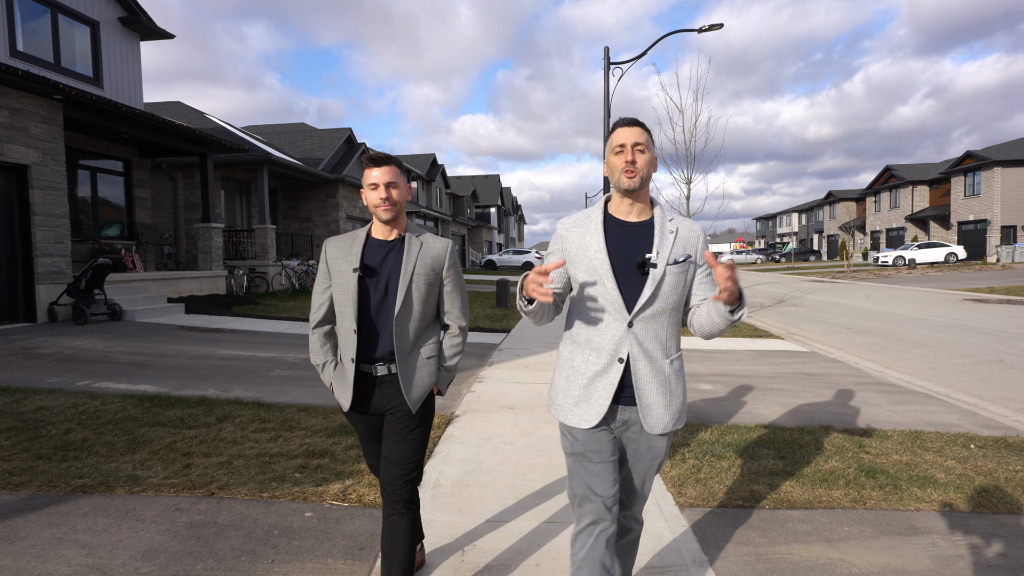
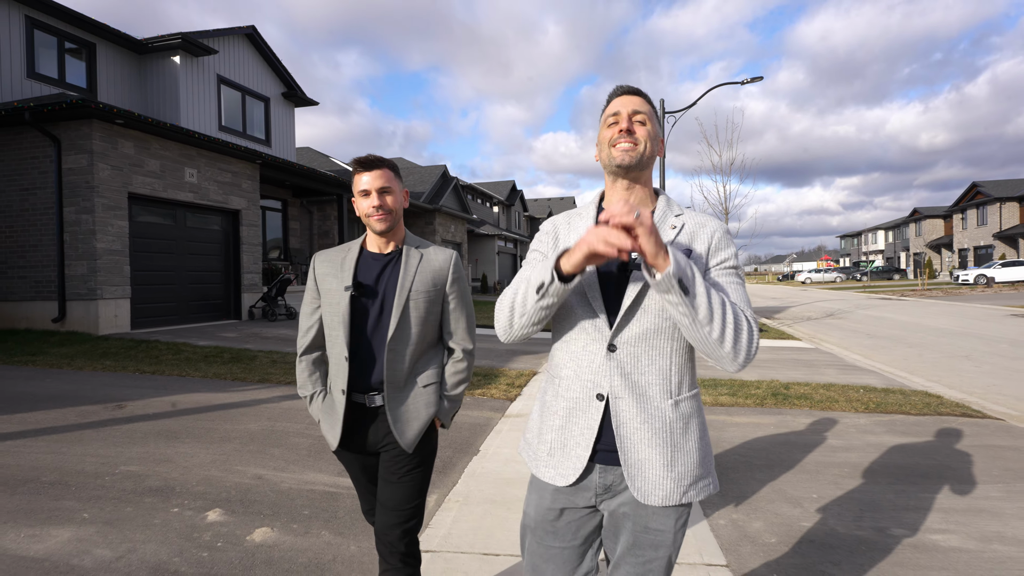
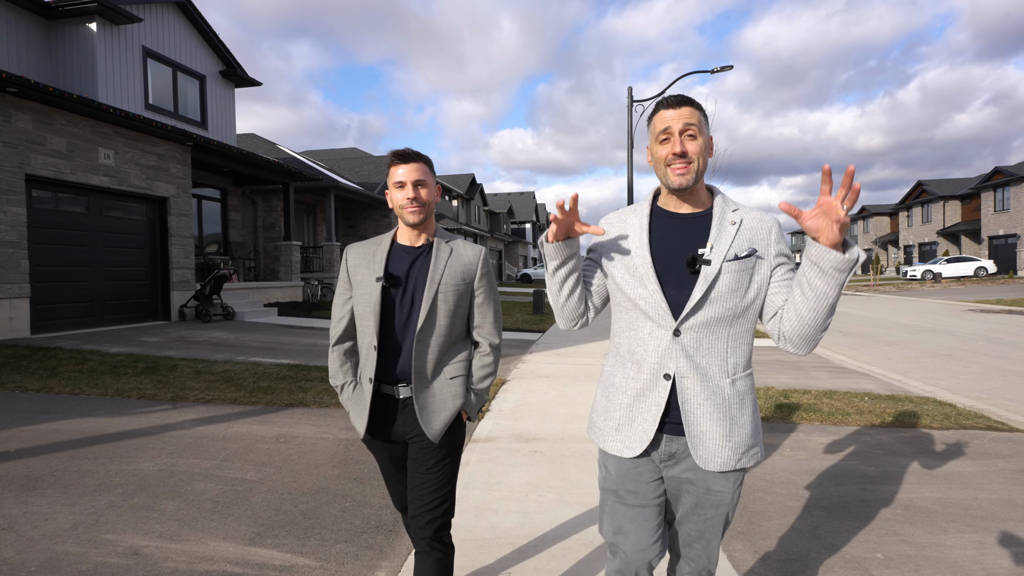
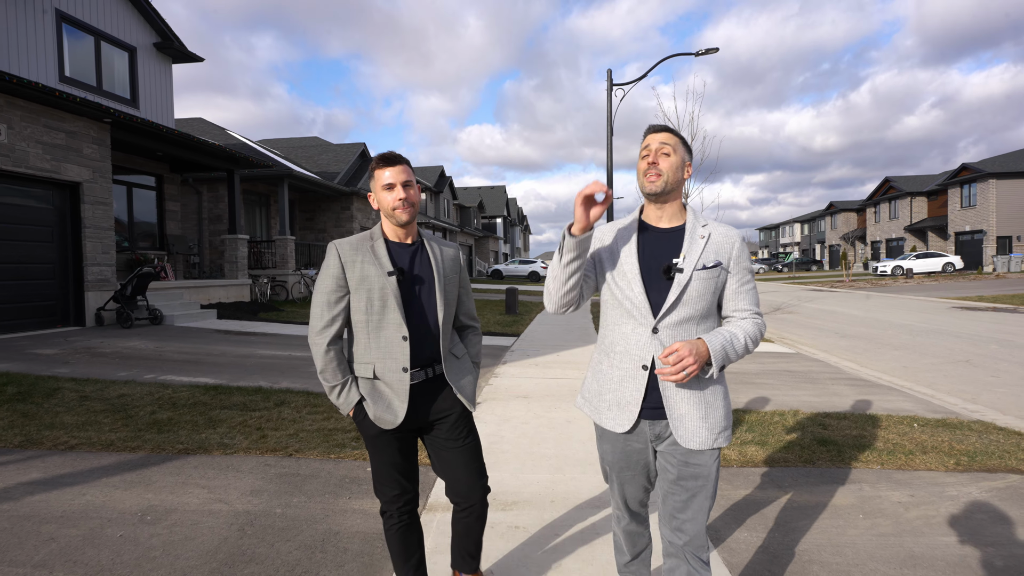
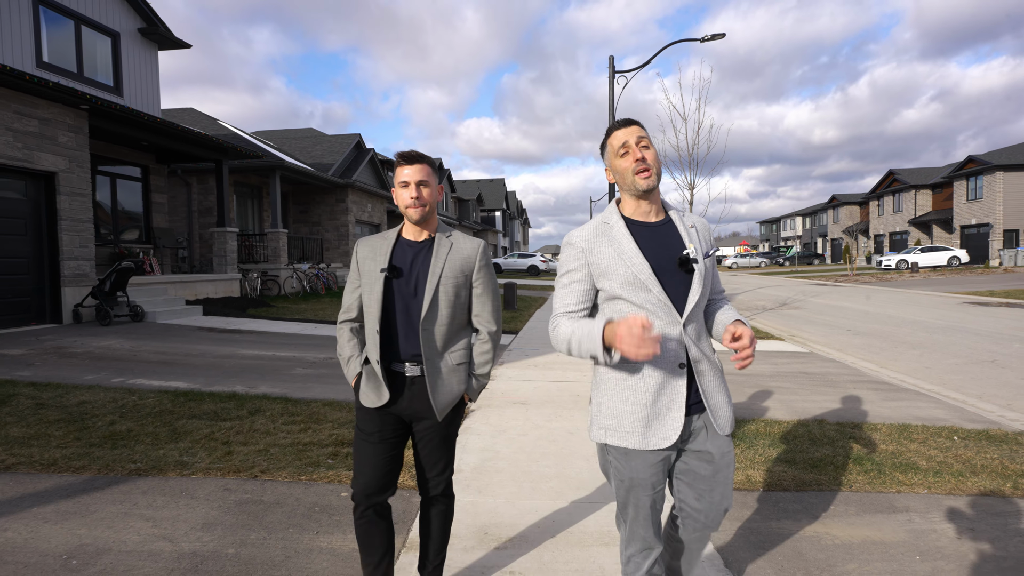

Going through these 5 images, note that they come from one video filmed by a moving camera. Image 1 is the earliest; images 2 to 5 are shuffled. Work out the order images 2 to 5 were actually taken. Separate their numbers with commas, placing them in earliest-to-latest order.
5, 4, 3, 2
